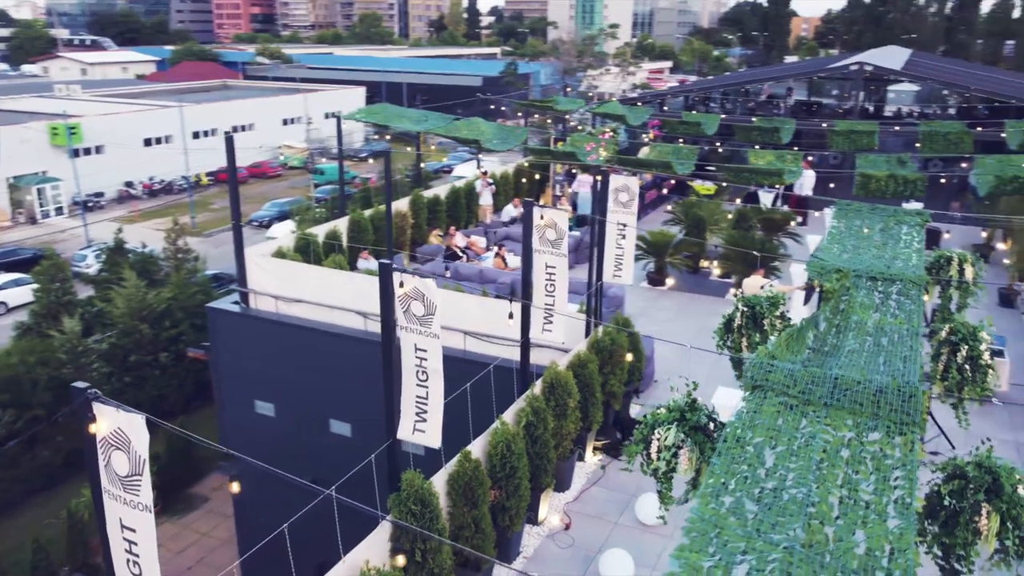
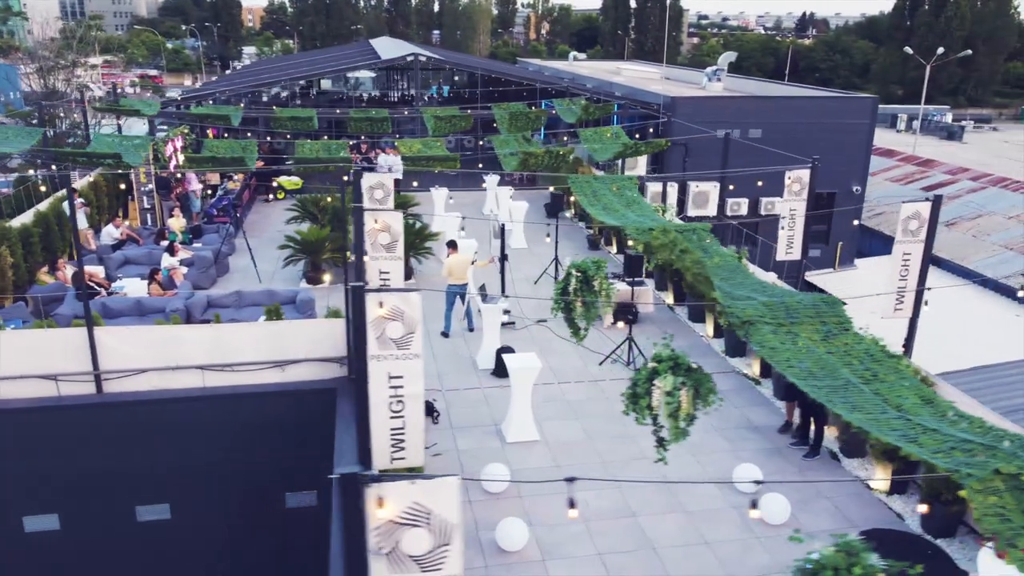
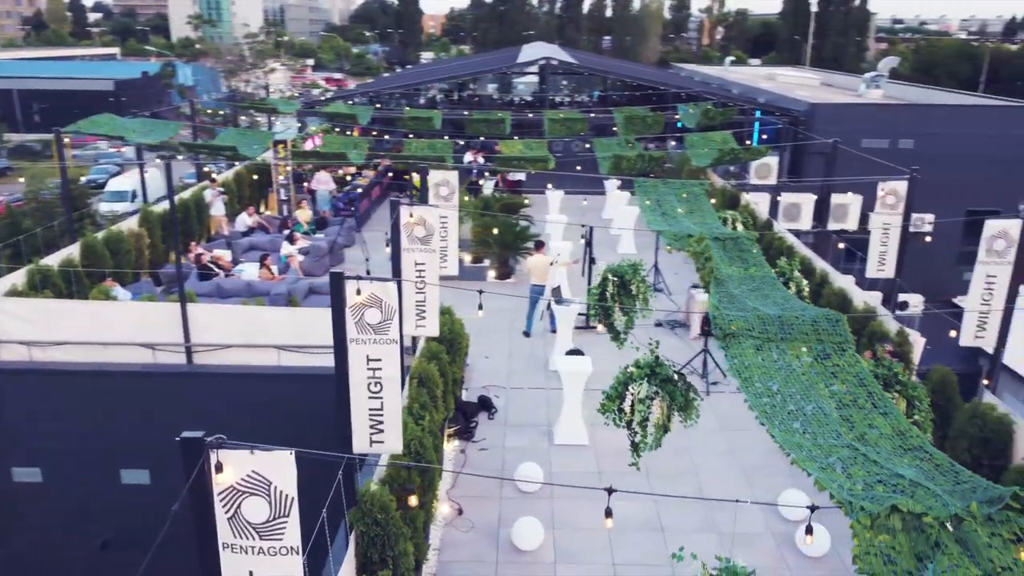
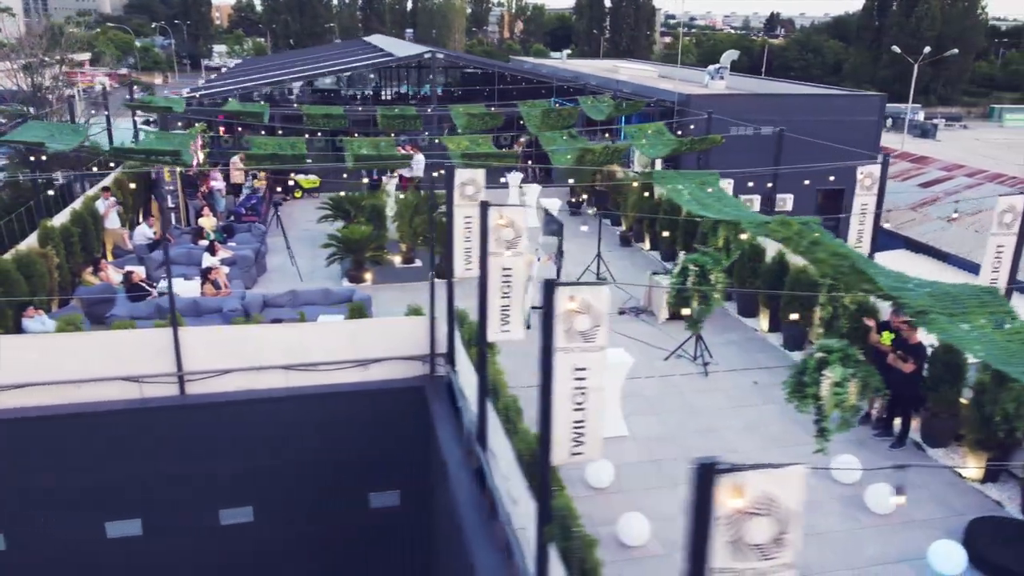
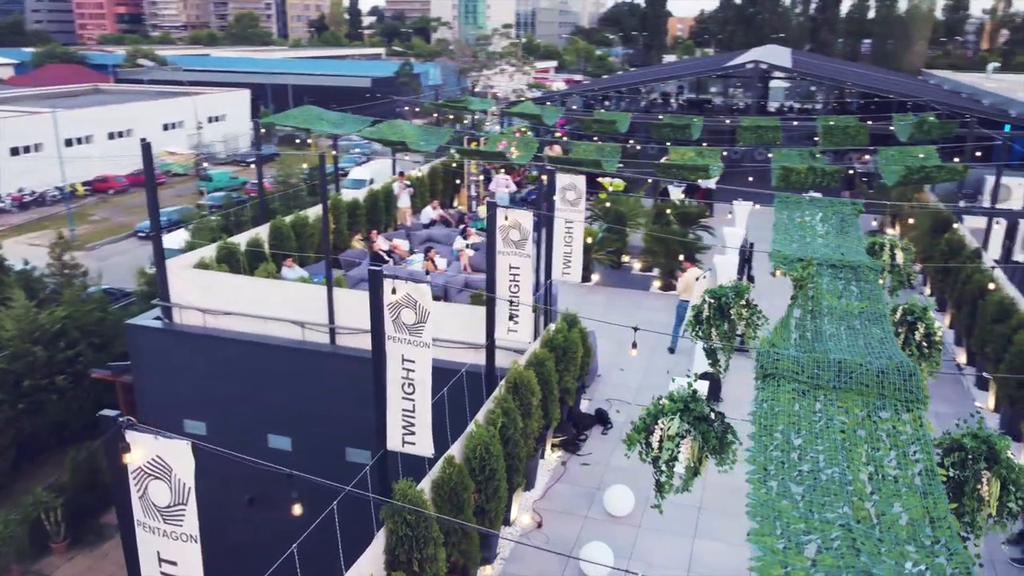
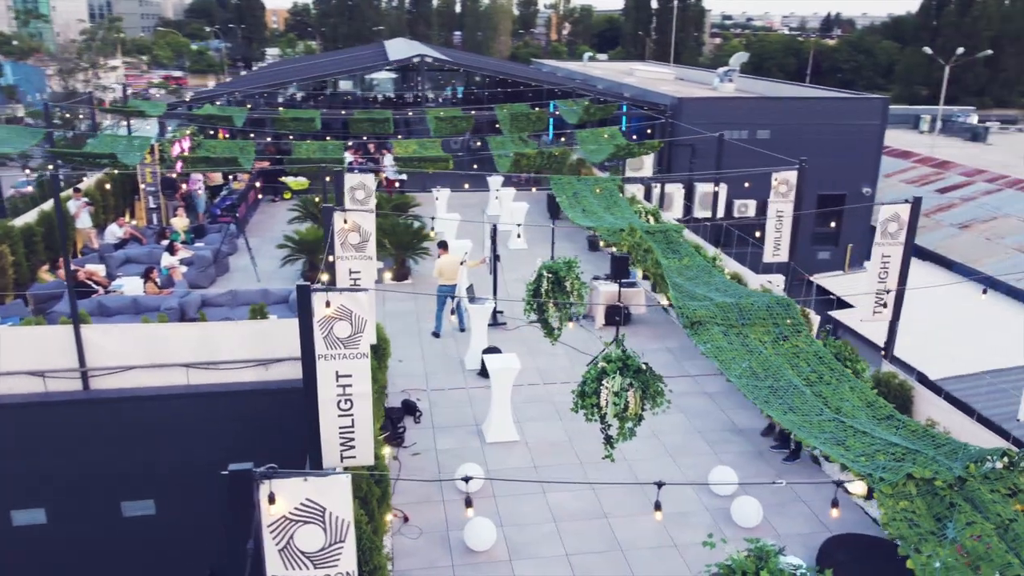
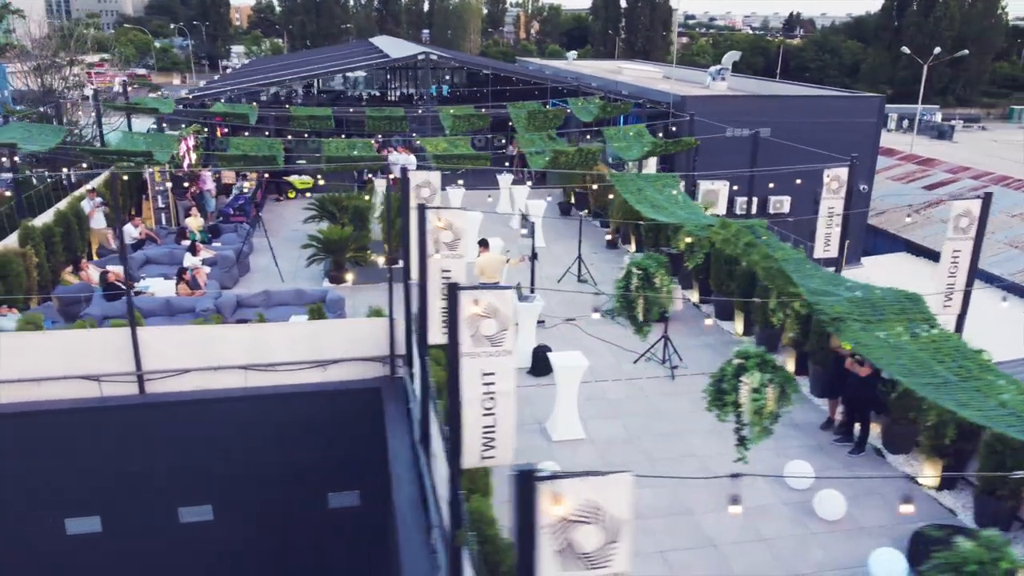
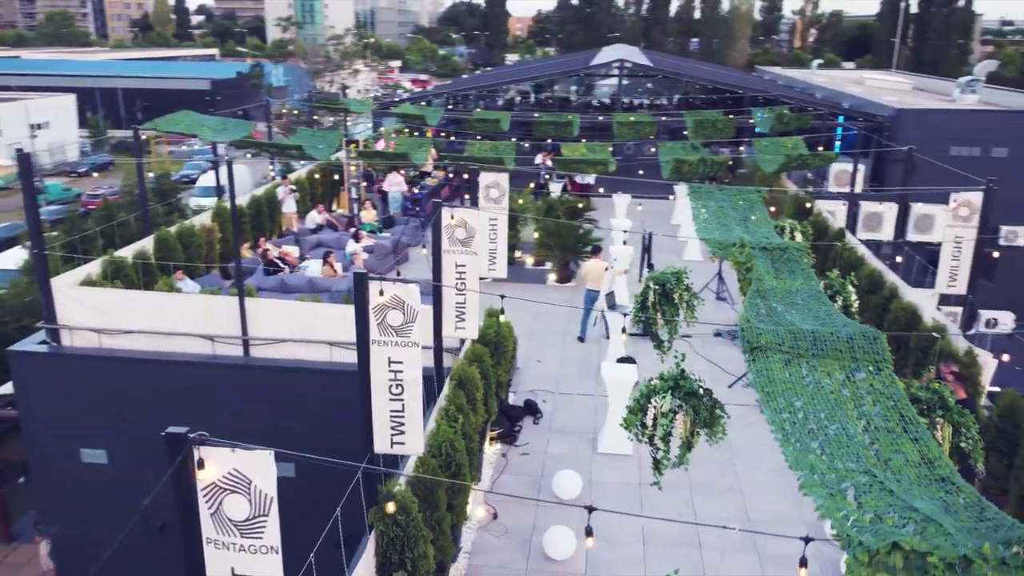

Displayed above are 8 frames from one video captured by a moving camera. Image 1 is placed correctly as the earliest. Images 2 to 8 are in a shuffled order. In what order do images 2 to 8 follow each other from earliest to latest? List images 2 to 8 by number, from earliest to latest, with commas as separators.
5, 8, 3, 6, 2, 7, 4
